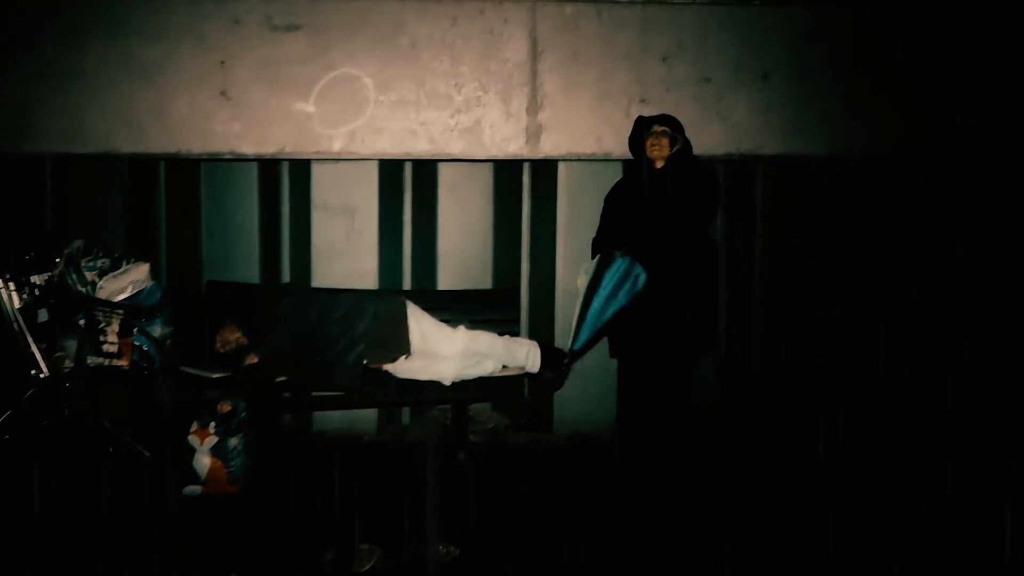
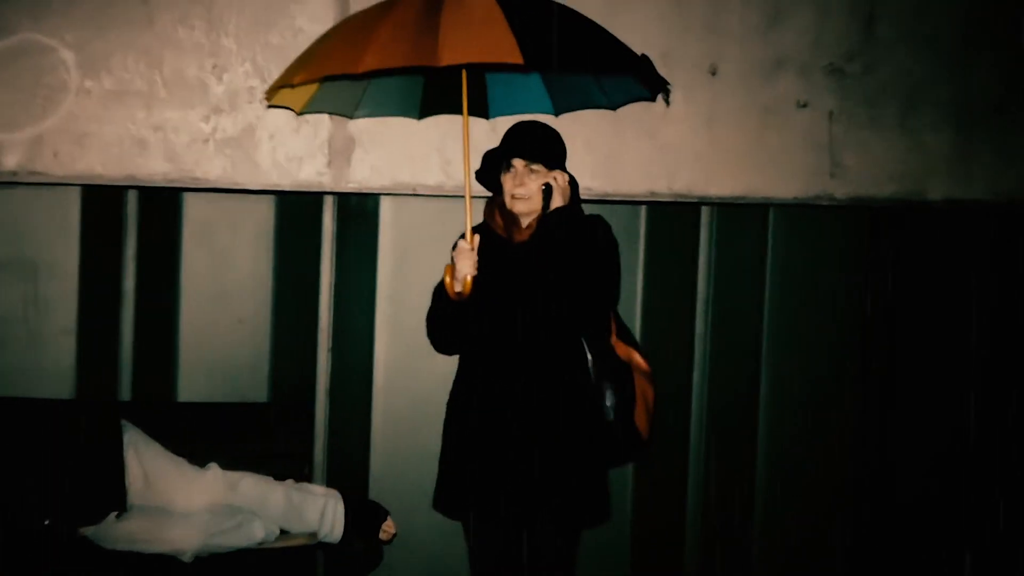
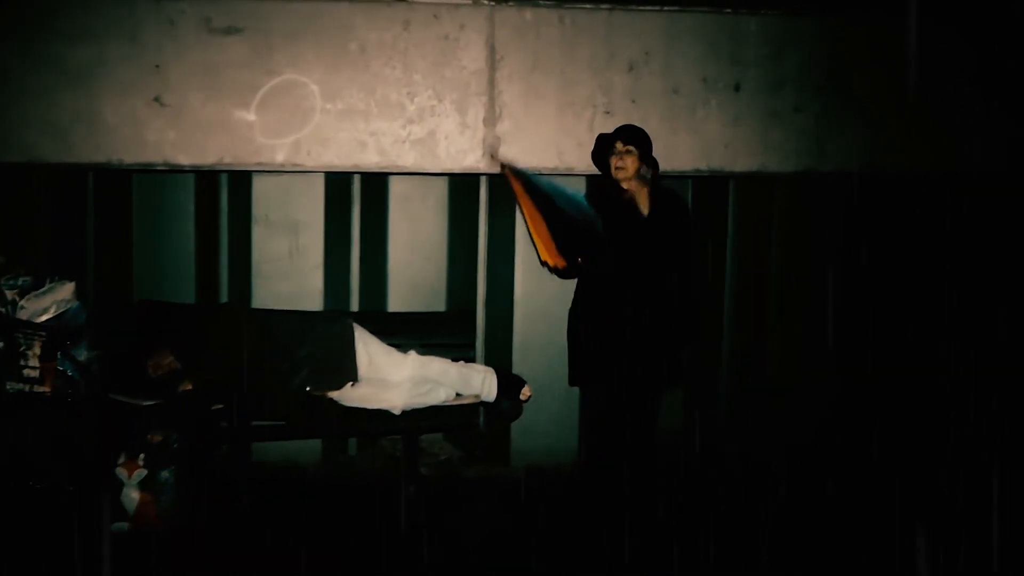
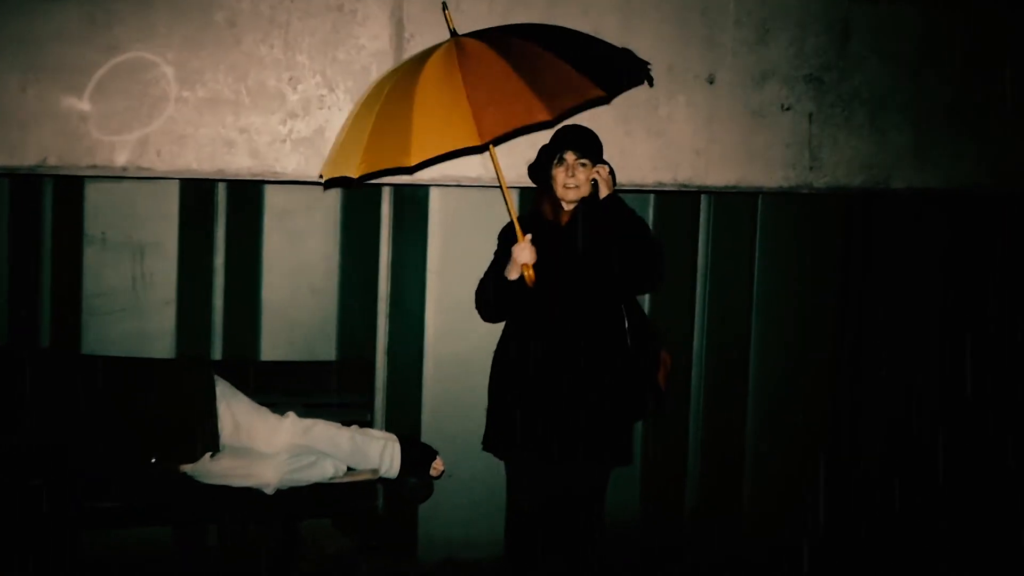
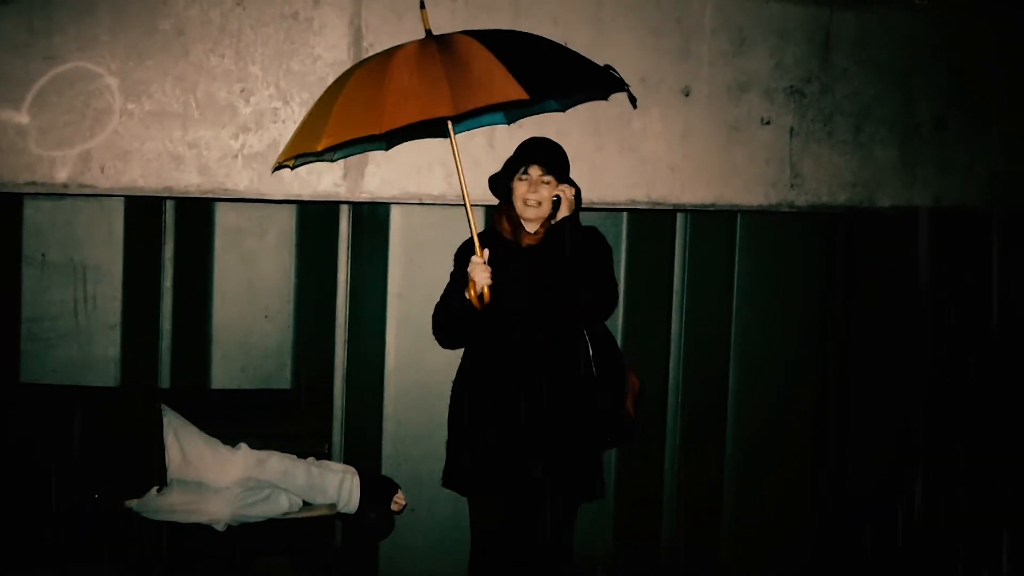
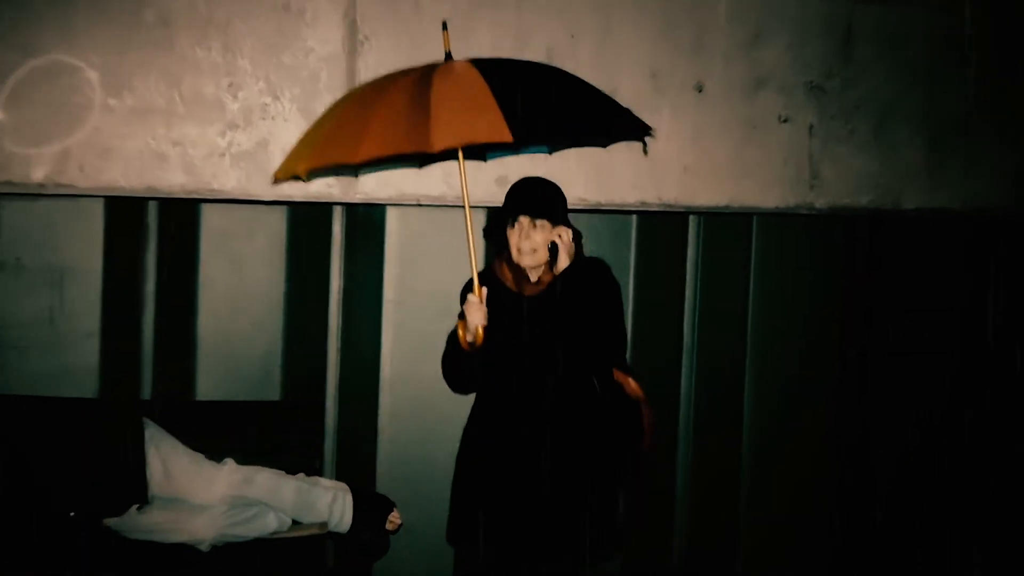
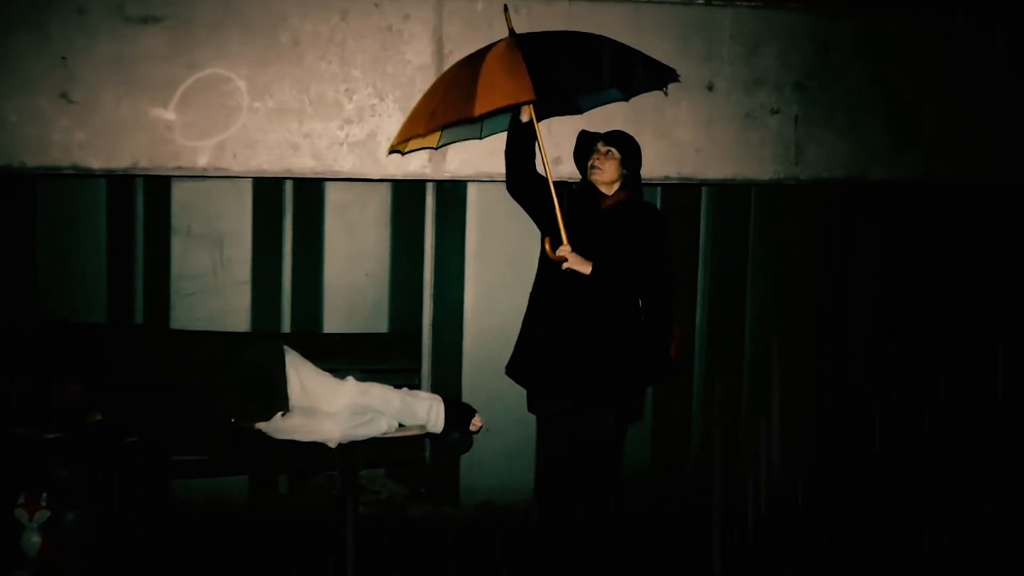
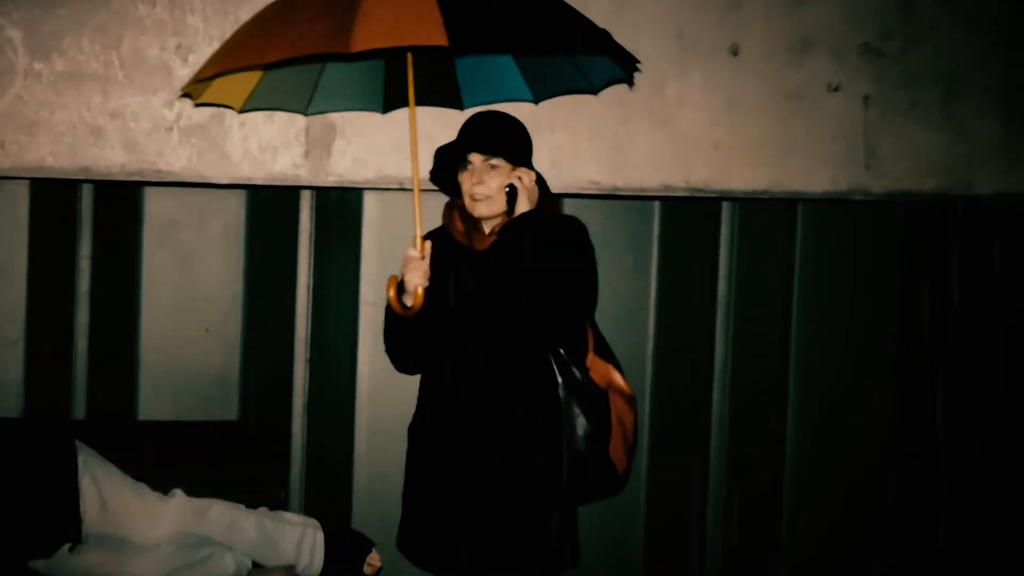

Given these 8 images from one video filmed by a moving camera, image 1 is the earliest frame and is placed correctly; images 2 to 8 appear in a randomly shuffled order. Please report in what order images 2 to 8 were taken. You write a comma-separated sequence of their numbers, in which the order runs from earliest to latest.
3, 7, 4, 5, 6, 2, 8
